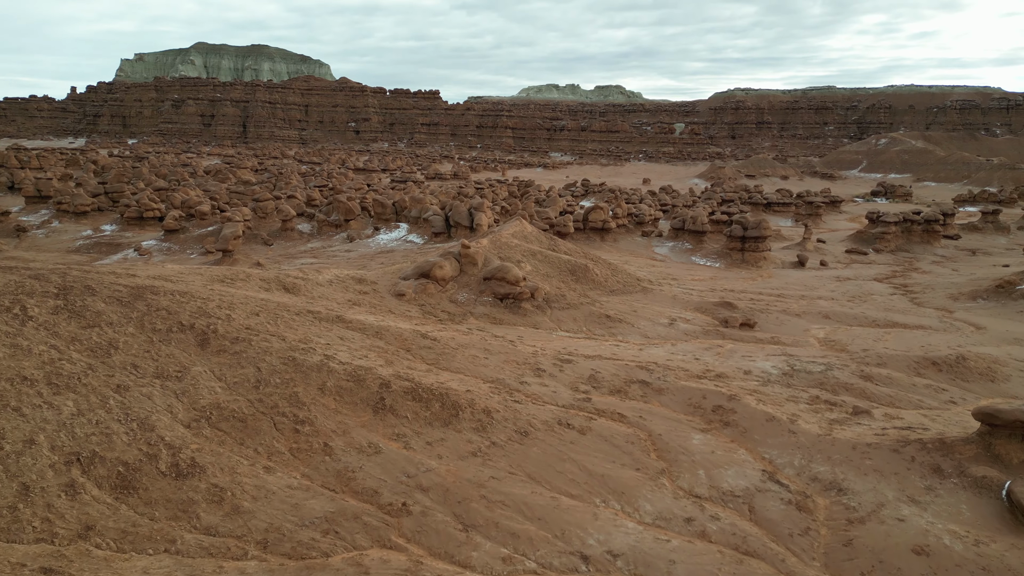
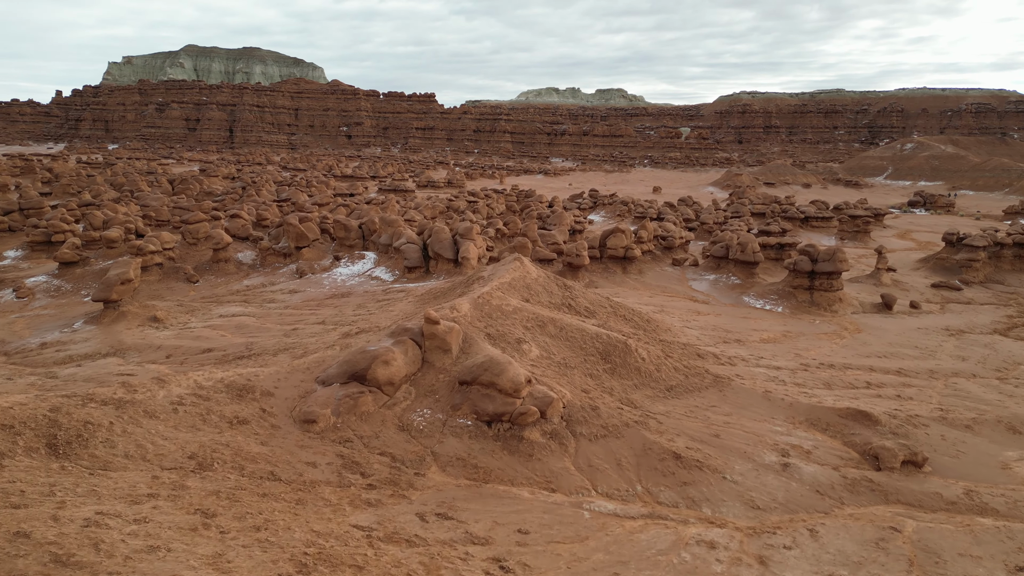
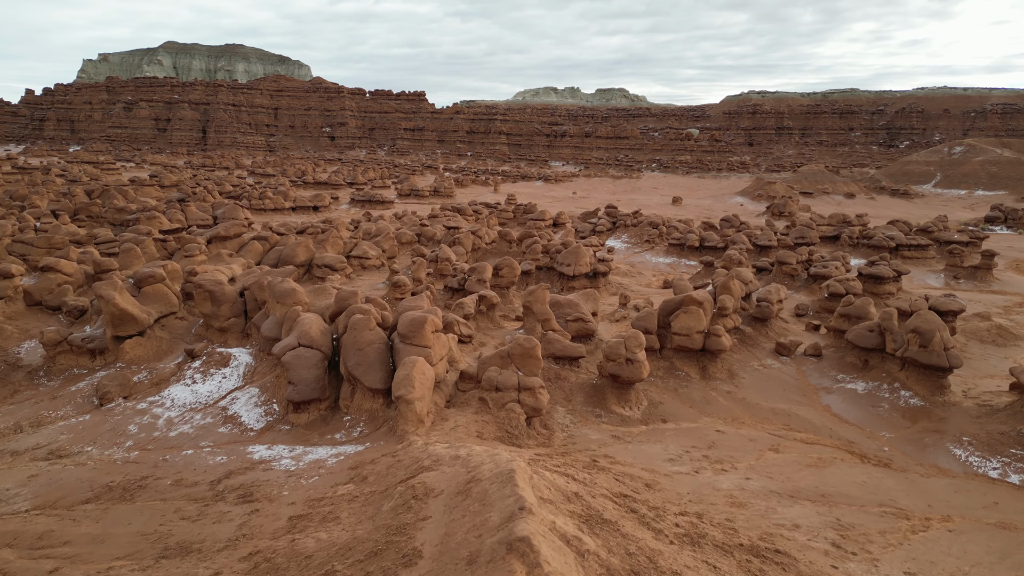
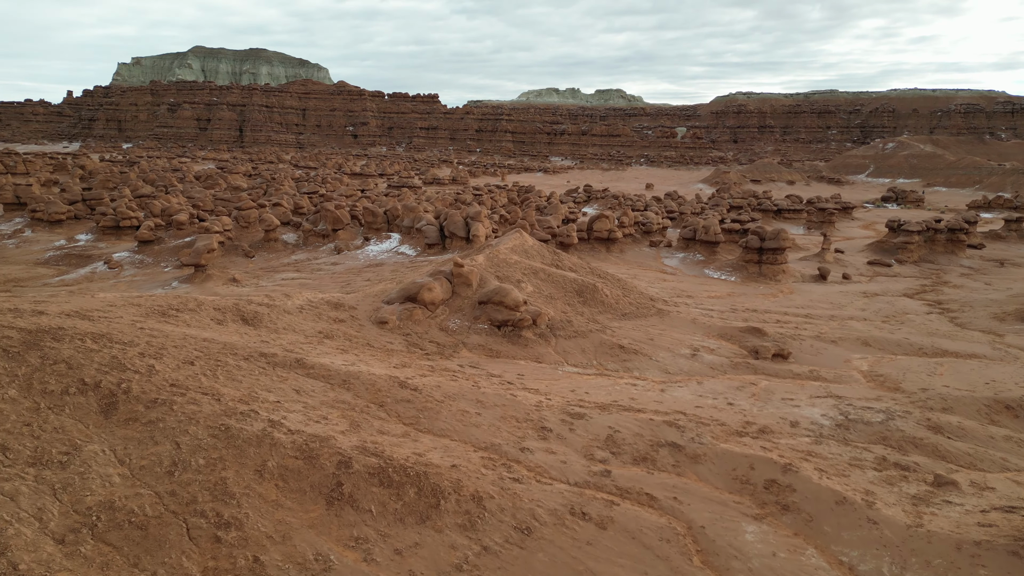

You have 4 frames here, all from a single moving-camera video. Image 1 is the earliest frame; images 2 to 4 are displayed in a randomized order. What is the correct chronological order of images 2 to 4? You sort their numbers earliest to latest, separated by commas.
4, 2, 3
